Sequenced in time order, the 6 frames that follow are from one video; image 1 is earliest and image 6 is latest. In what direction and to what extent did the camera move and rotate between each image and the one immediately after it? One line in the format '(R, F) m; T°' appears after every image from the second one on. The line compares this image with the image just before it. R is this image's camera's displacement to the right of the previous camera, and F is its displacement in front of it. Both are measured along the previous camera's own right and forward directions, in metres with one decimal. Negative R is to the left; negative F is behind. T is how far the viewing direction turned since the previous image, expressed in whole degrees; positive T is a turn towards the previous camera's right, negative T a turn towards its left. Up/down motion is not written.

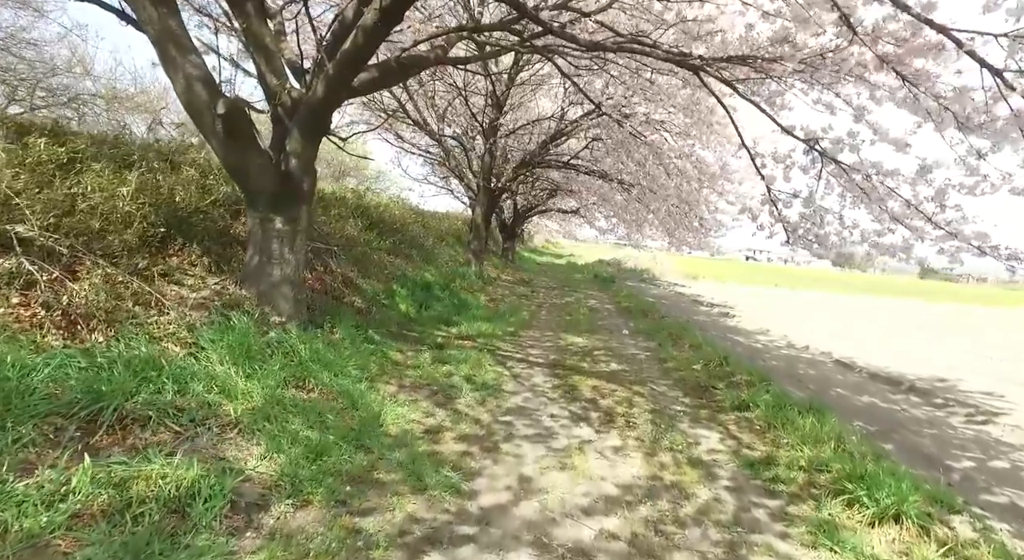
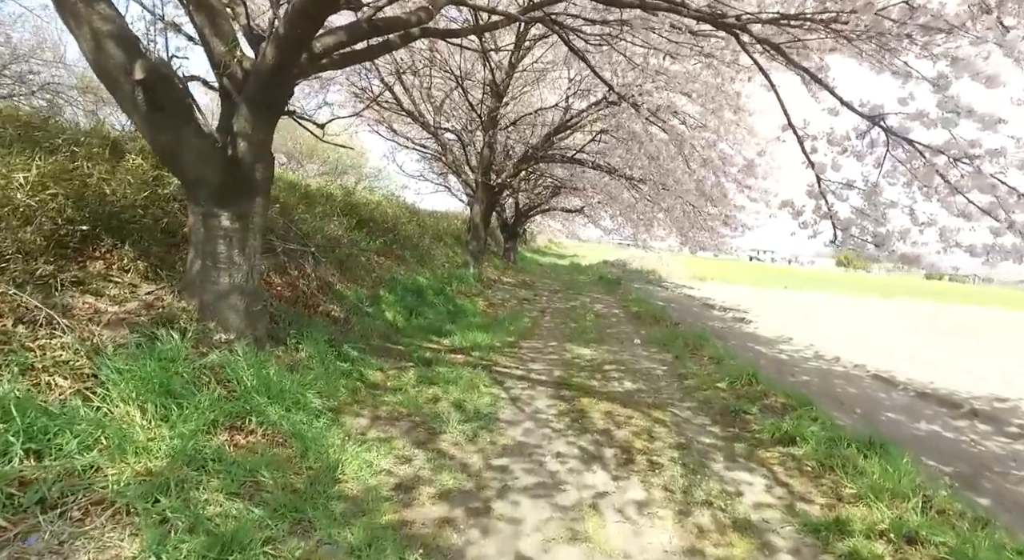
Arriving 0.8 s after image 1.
(0.0, +1.0) m; 0°
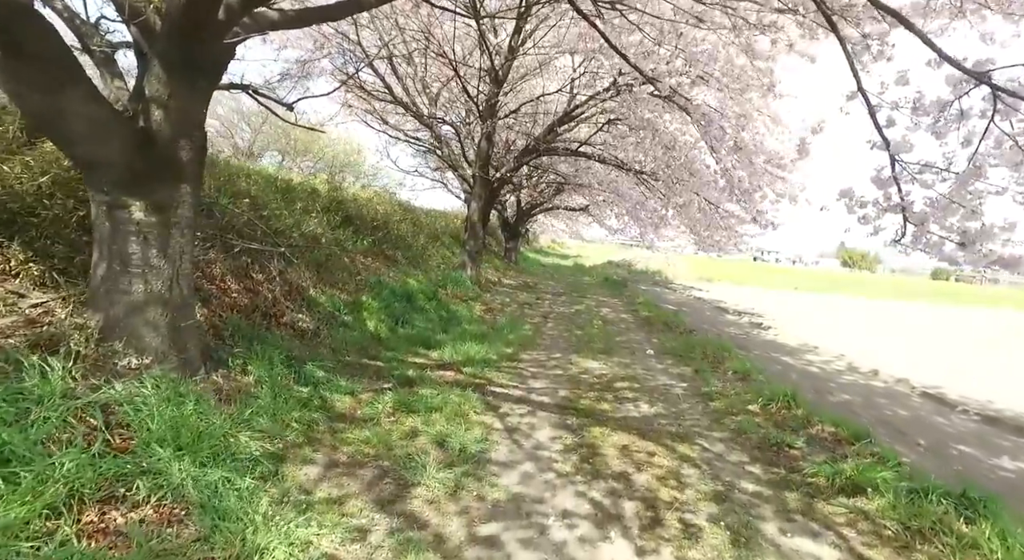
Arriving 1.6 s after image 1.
(+0.1, +1.0) m; 0°
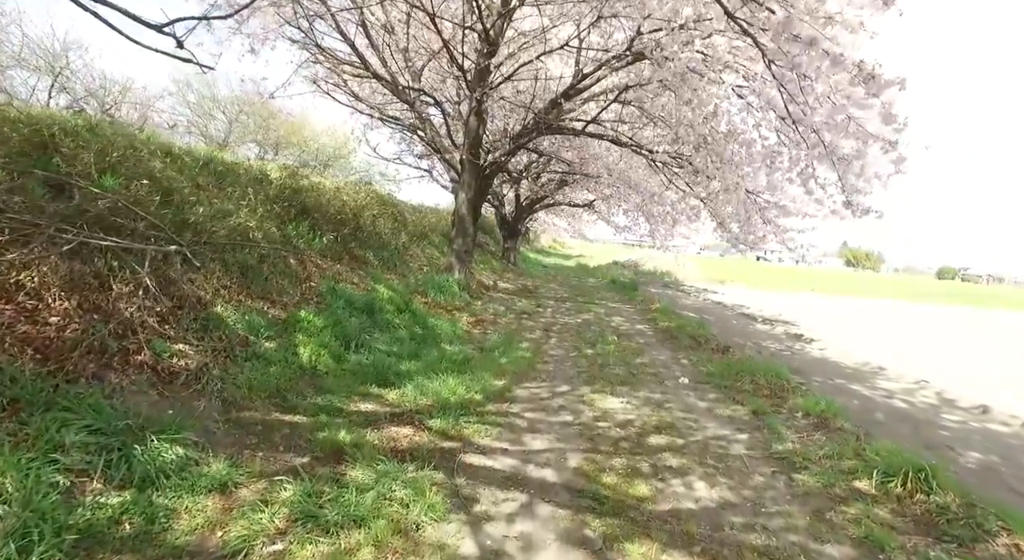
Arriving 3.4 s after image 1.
(+0.1, +2.1) m; 0°
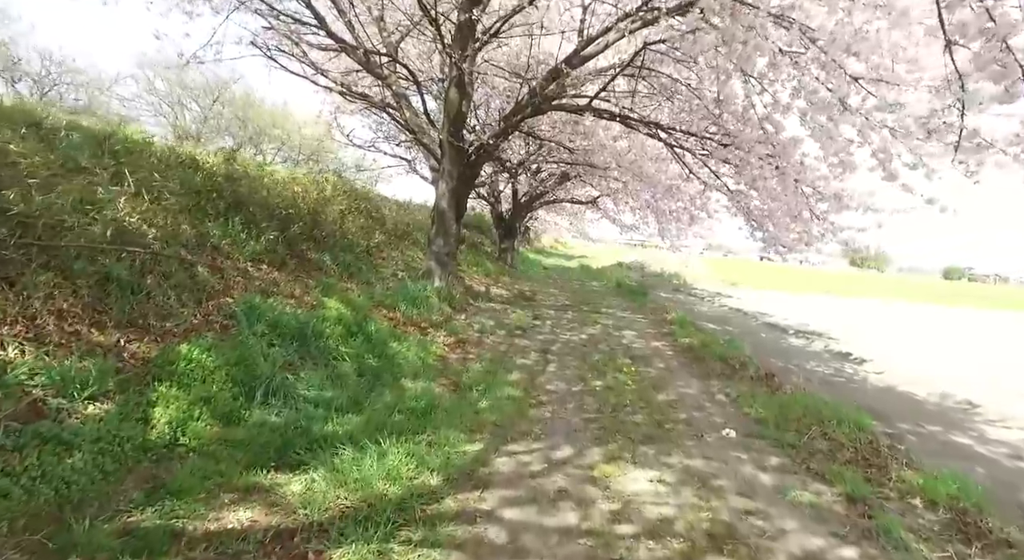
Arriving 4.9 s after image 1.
(+0.2, +1.9) m; 0°
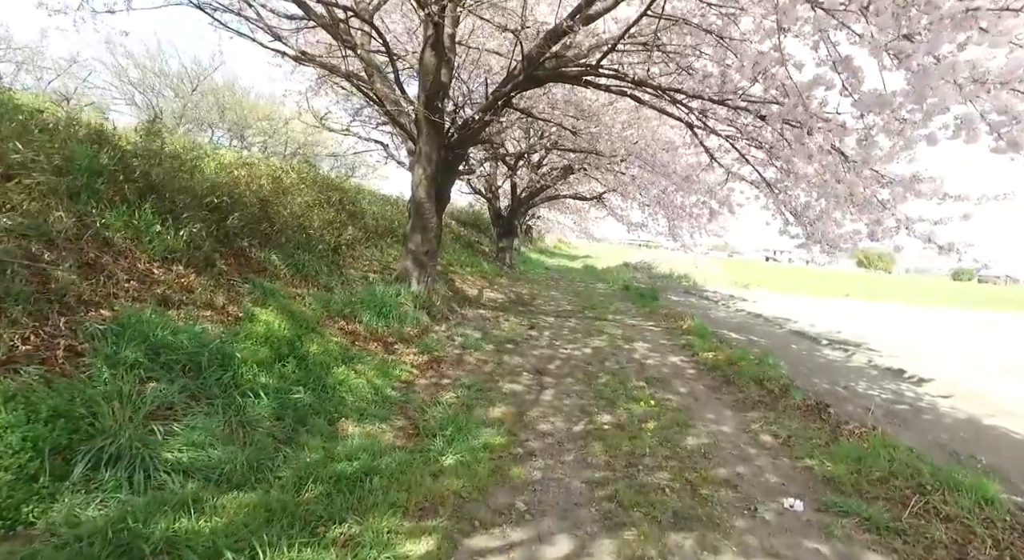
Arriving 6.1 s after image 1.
(+0.2, +1.6) m; 0°
